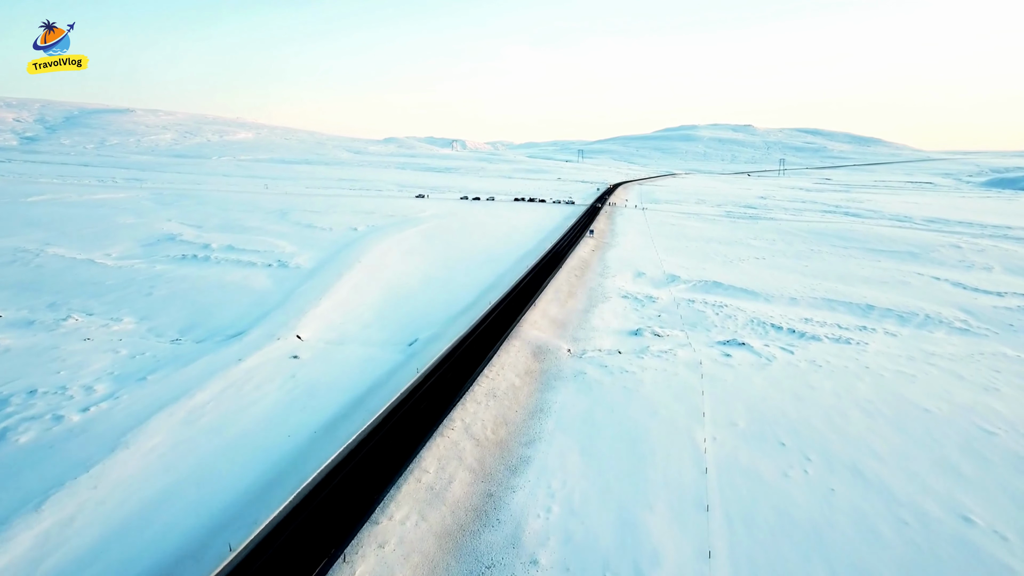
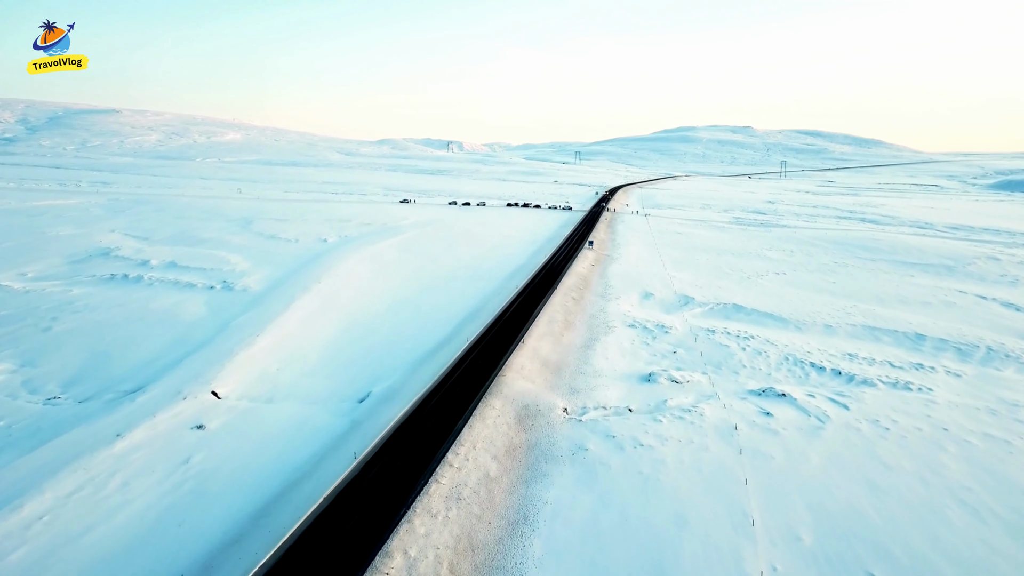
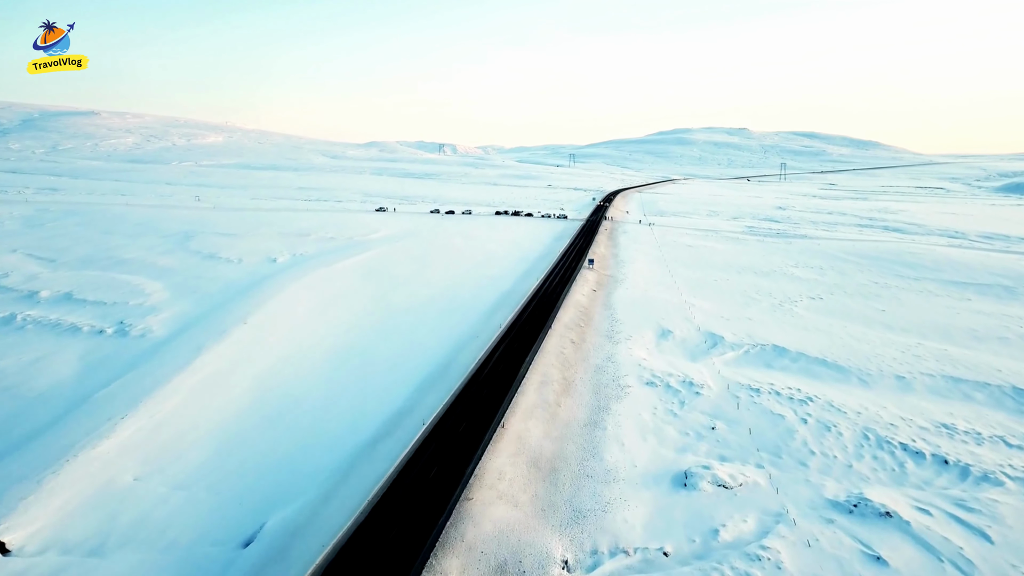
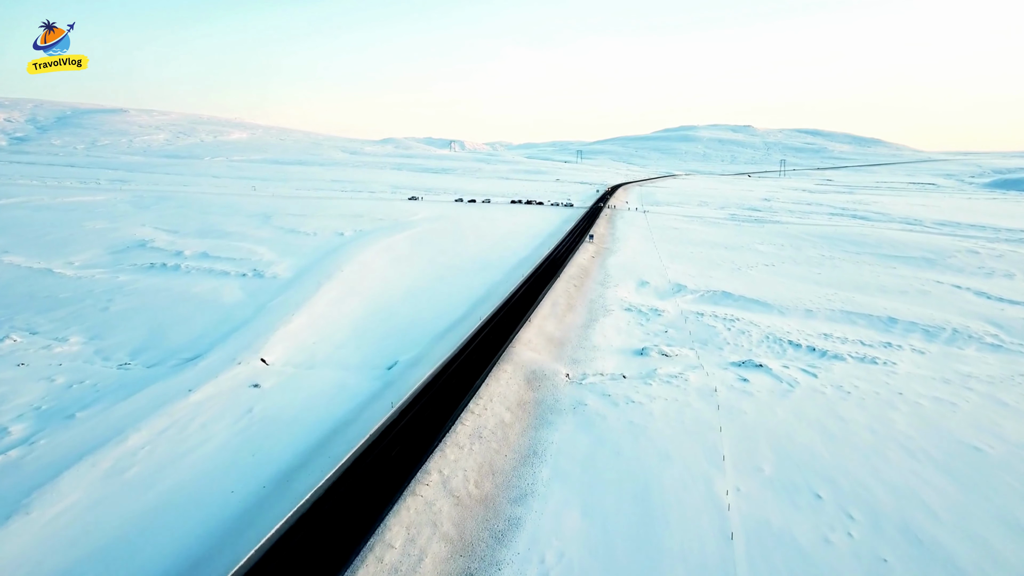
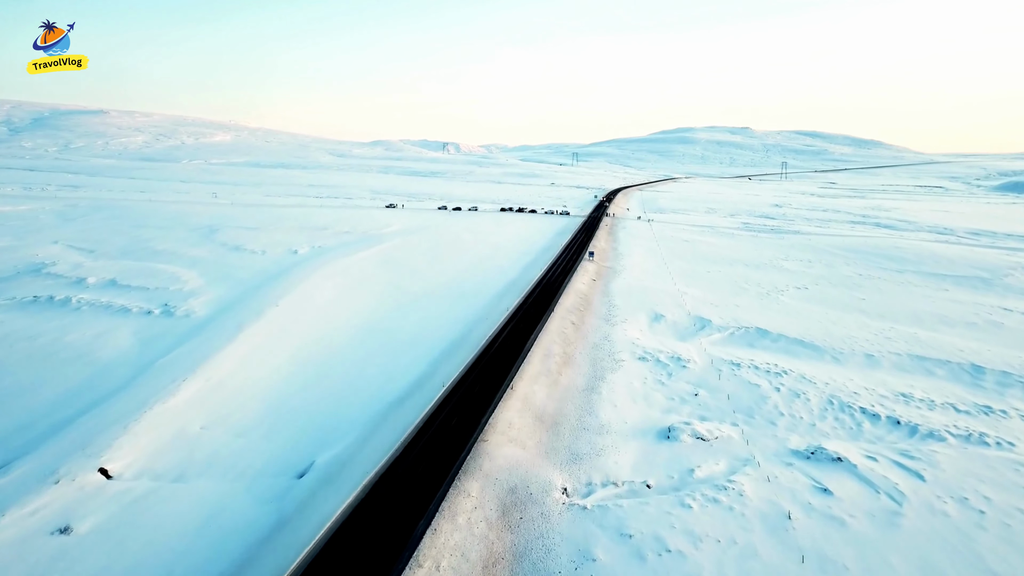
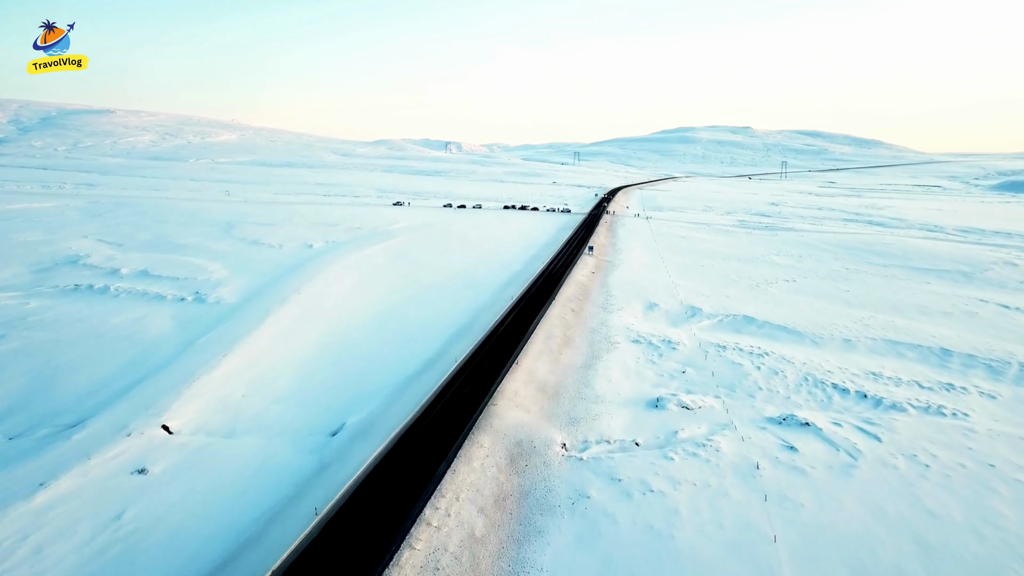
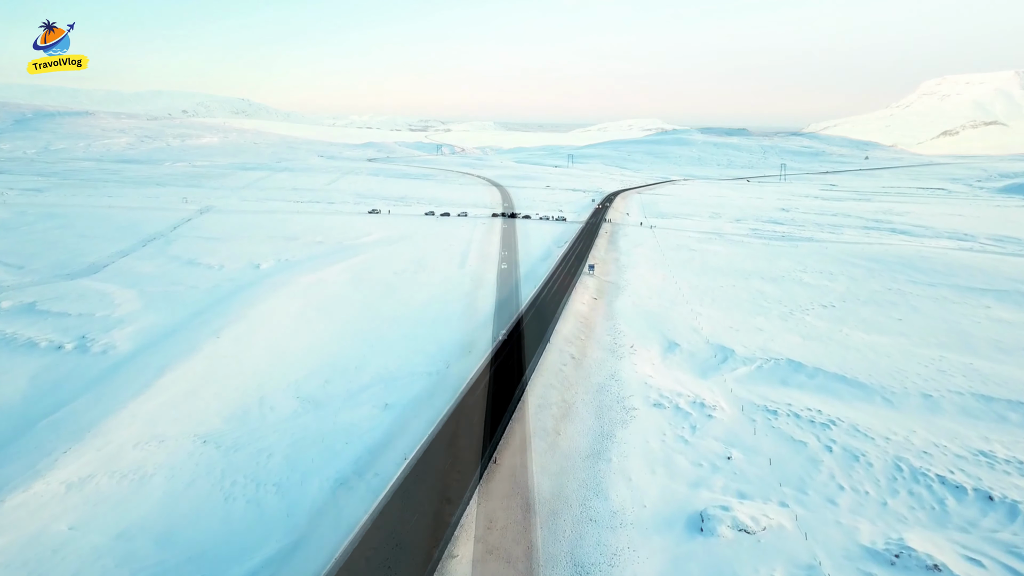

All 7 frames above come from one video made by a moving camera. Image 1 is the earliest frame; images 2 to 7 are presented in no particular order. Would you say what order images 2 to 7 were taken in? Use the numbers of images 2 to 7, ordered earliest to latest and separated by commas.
4, 2, 6, 5, 3, 7
